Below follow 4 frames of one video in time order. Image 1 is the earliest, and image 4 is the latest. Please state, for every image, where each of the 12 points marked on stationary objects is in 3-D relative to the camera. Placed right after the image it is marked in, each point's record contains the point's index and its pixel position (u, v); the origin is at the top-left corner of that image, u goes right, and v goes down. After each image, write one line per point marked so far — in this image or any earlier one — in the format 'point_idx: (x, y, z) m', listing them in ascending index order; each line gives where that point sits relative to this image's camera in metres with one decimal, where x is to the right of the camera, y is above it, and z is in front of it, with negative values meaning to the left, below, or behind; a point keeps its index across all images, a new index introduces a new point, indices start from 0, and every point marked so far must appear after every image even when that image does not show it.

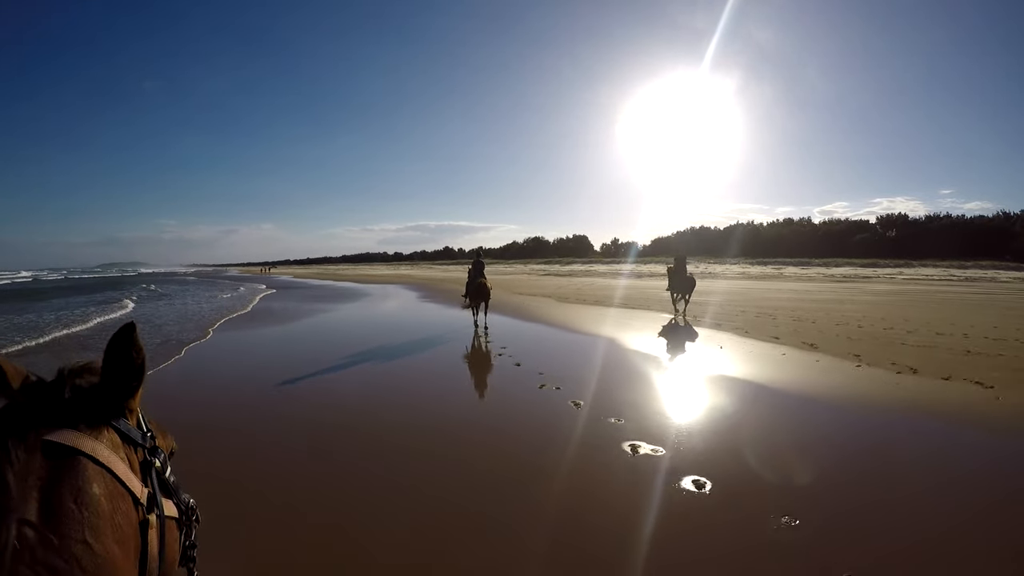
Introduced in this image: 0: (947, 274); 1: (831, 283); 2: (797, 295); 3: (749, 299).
0: (+18.8, +0.6, +19.8) m
1: (+13.1, +0.2, +18.7) m
2: (+9.8, -0.2, +15.9) m
3: (+8.3, -0.3, +15.5) m
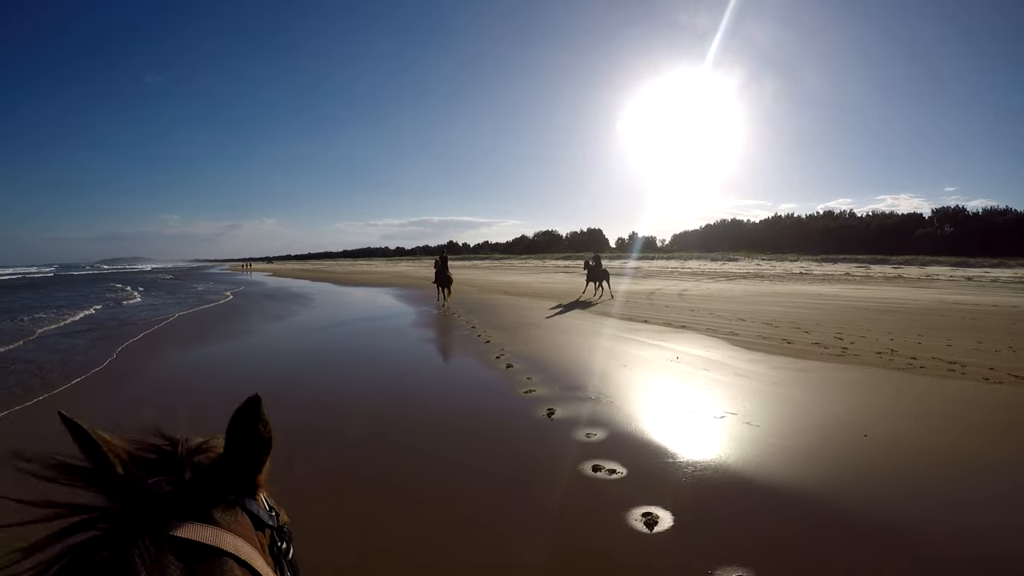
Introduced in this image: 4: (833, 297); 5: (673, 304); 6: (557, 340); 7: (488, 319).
0: (+18.9, +0.7, +18.9) m
1: (+13.2, +0.3, +17.9) m
2: (+9.9, -0.2, +15.1) m
3: (+8.3, -0.3, +14.7) m
4: (+9.9, -0.3, +13.8) m
5: (+5.1, -0.5, +14.4) m
6: (+1.0, -1.2, +10.7) m
7: (-0.8, -0.9, +13.8) m
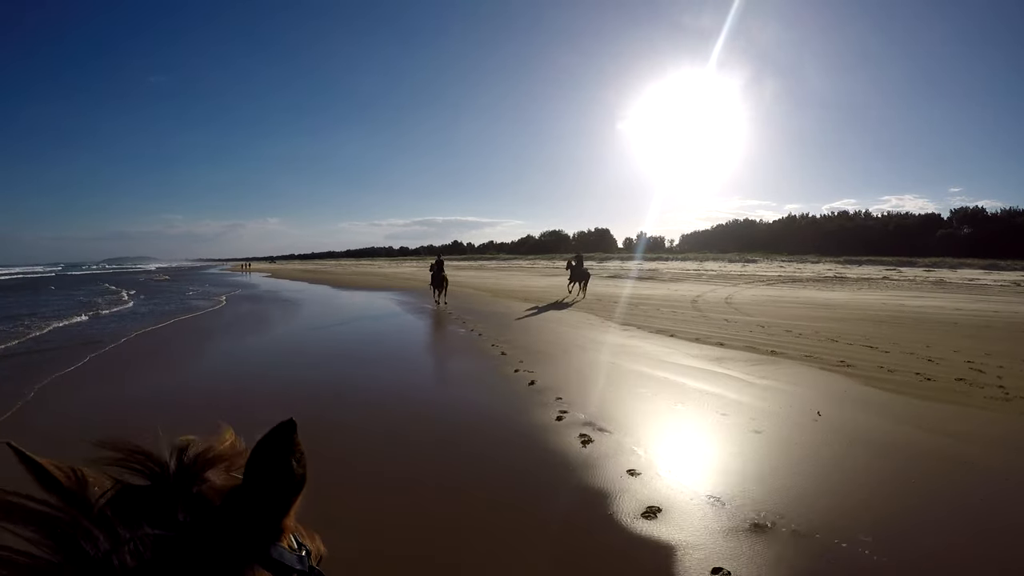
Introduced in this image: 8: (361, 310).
0: (+19.2, +0.6, +18.4) m
1: (+13.5, +0.2, +17.4) m
2: (+10.1, -0.2, +14.6) m
3: (+8.5, -0.4, +14.3) m
4: (+10.1, -0.3, +13.4) m
5: (+5.3, -0.6, +14.0) m
6: (+1.2, -1.2, +10.3) m
7: (-0.6, -0.9, +13.5) m
8: (-5.1, -0.7, +14.9) m
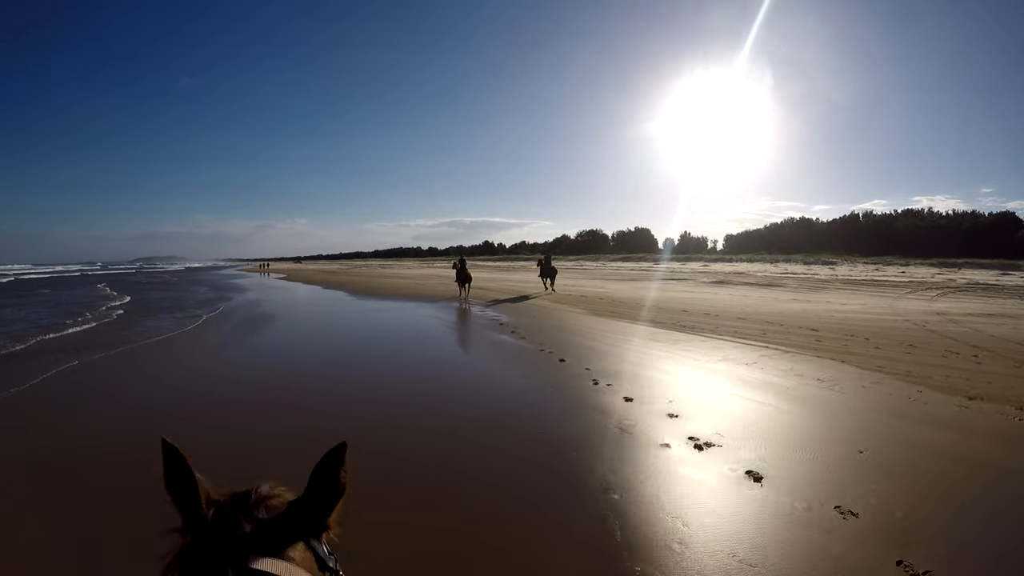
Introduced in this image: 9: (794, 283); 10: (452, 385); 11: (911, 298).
0: (+20.4, +0.3, +16.2) m
1: (+14.6, 0.0, +15.6) m
2: (+11.1, -0.4, +13.0) m
3: (+9.6, -0.5, +12.7) m
4: (+11.1, -0.5, +11.7) m
5: (+6.3, -0.7, +12.6) m
6: (+2.0, -1.3, +9.1) m
7: (+0.4, -1.0, +12.4) m
8: (-4.0, -0.7, +14.0) m
9: (+11.8, +0.2, +18.5) m
10: (-0.6, -1.8, +5.6) m
11: (+12.3, -0.3, +13.4) m
